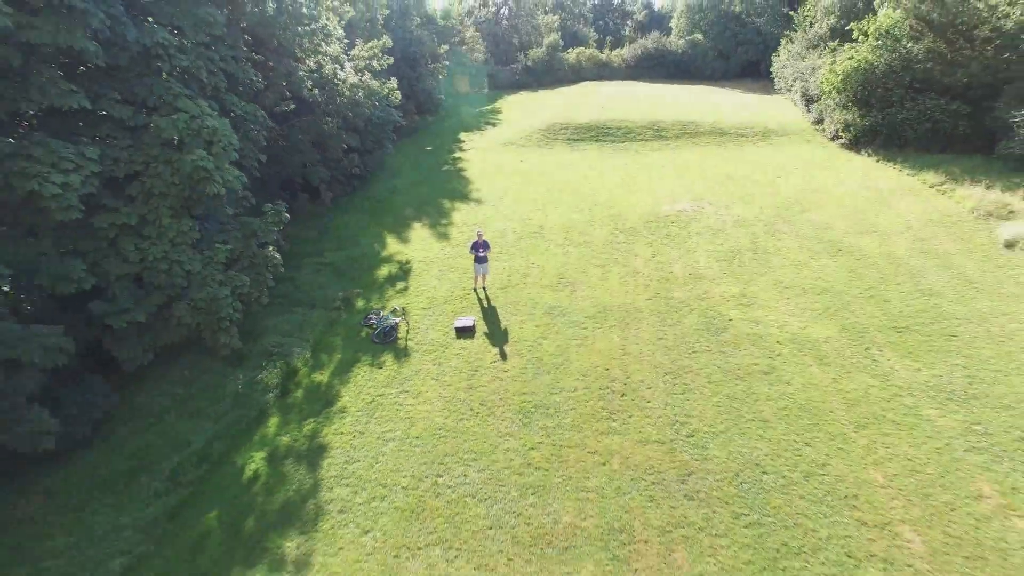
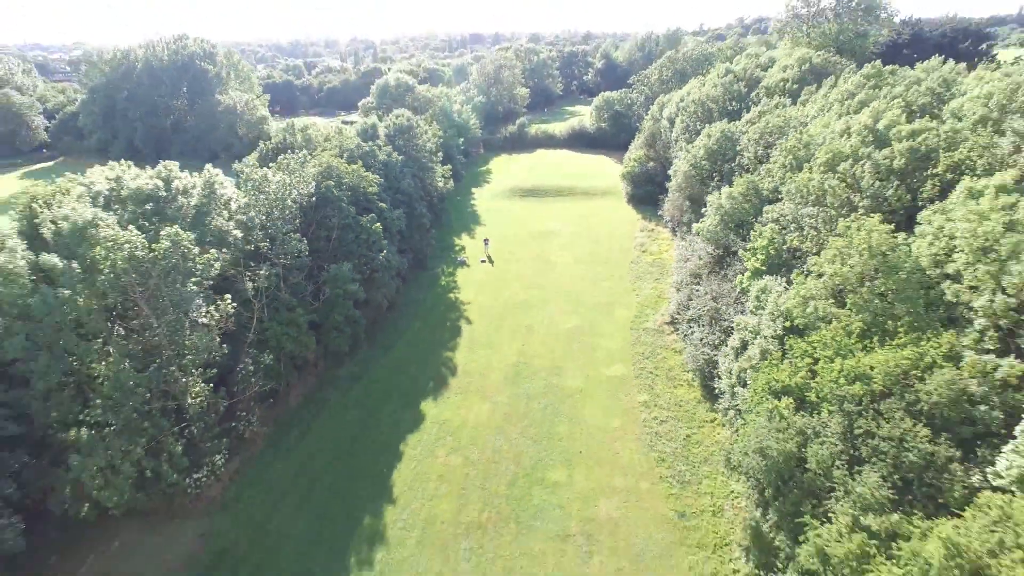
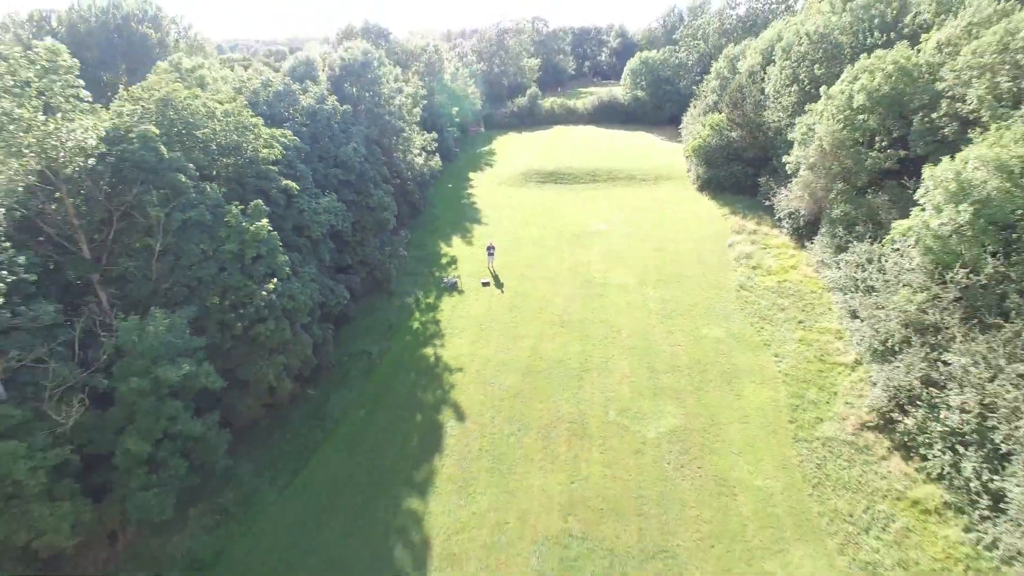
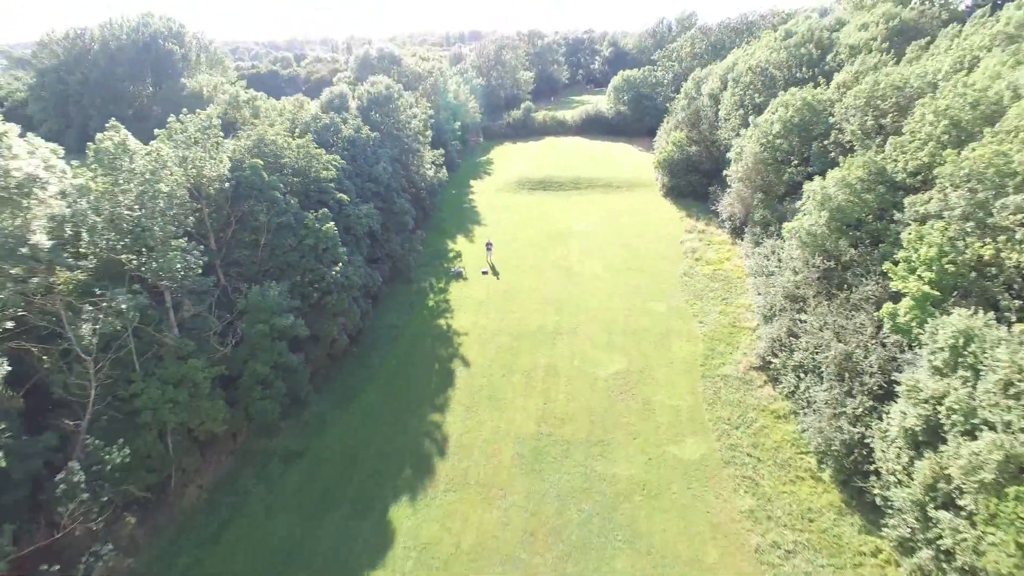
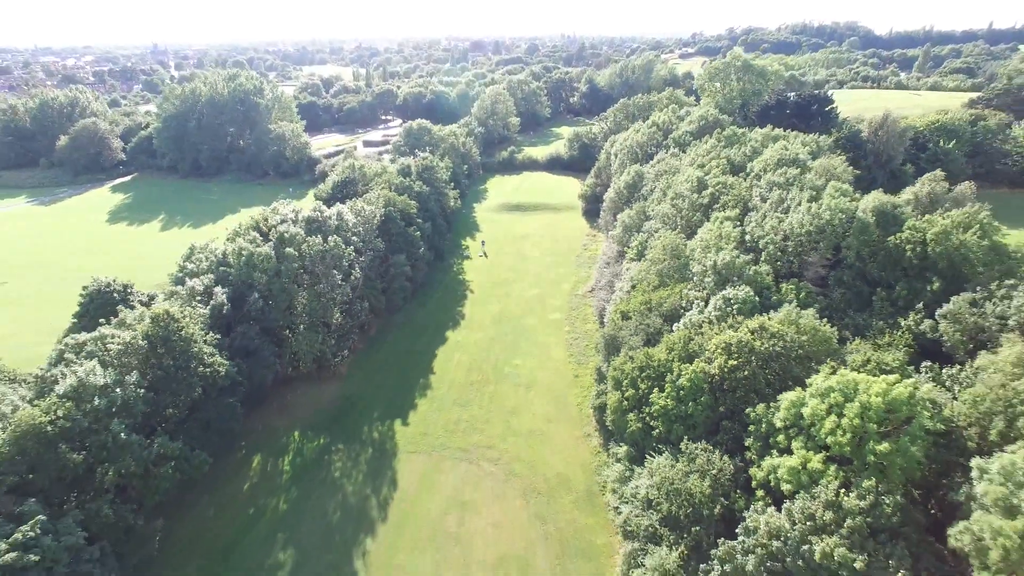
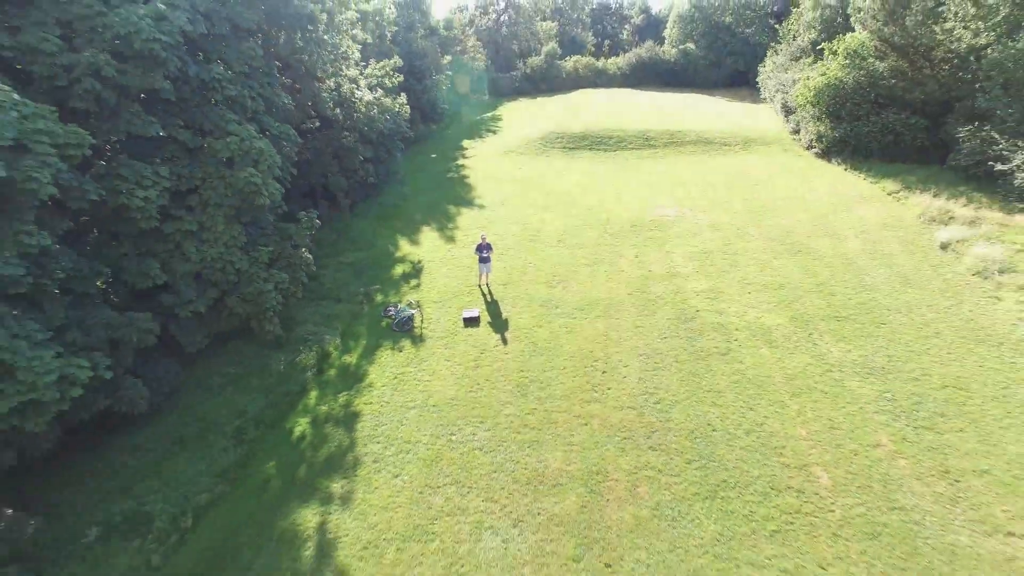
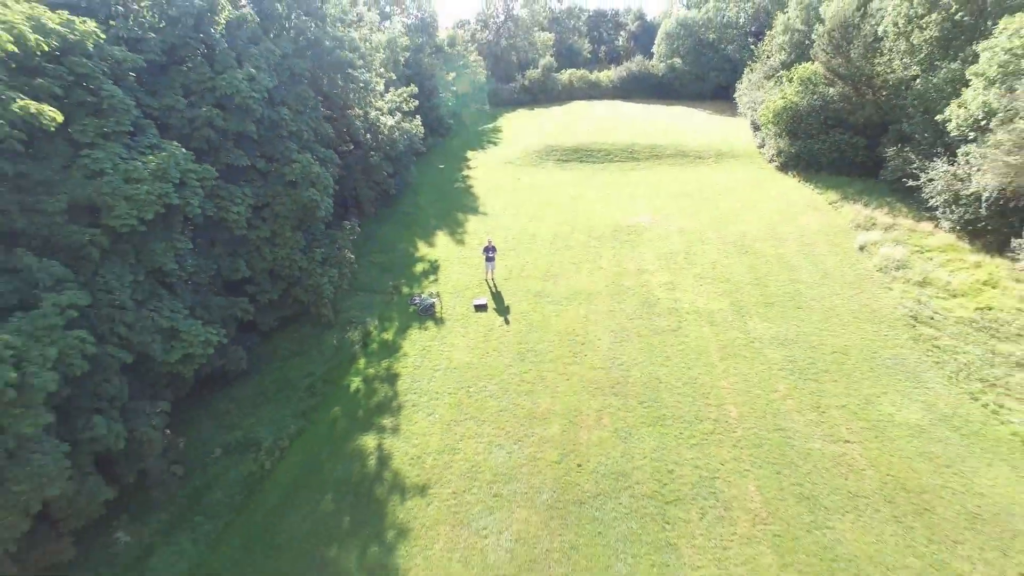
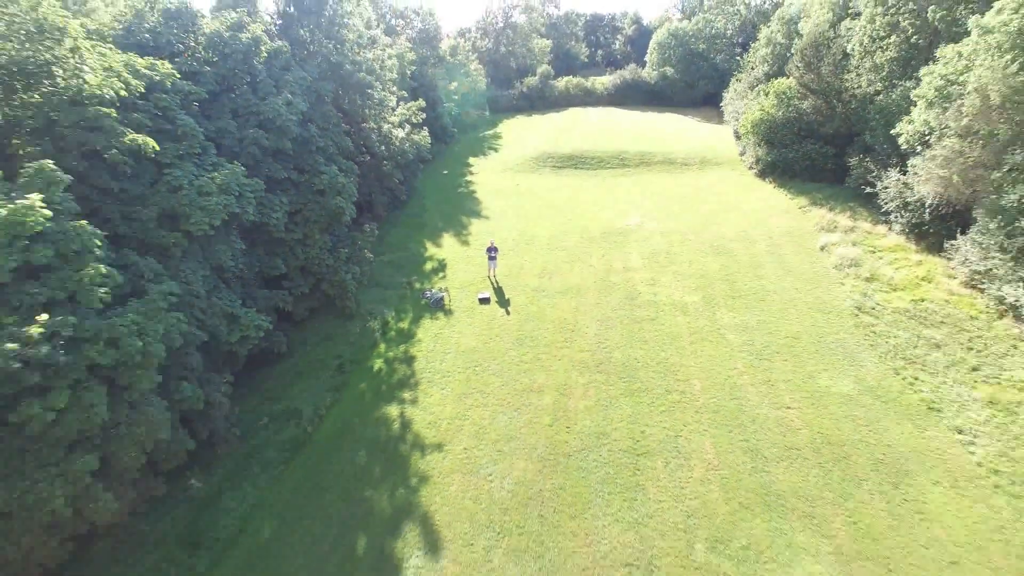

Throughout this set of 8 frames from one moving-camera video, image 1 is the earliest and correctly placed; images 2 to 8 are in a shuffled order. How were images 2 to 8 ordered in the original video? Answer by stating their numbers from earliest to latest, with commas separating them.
6, 7, 8, 3, 4, 2, 5
